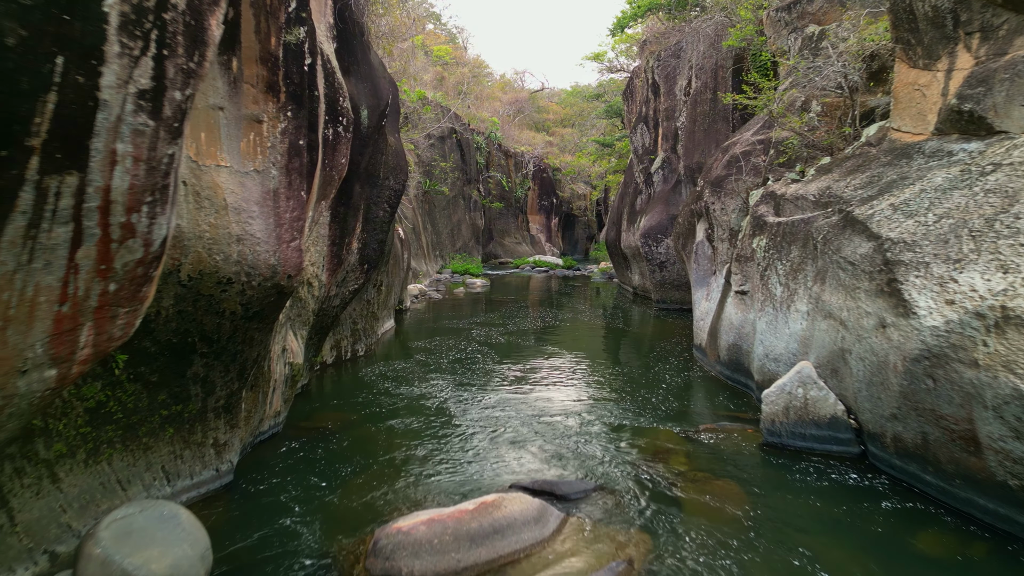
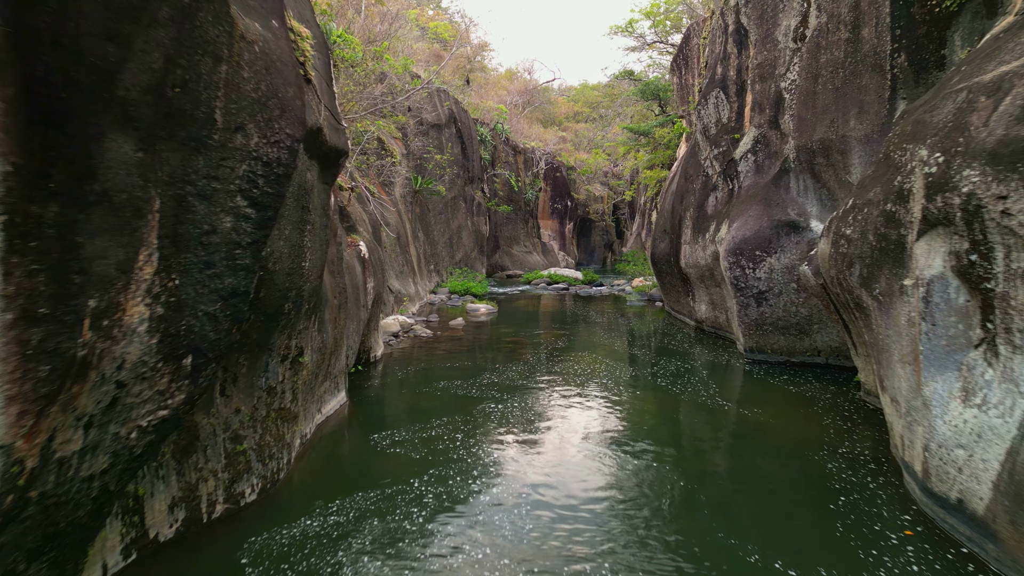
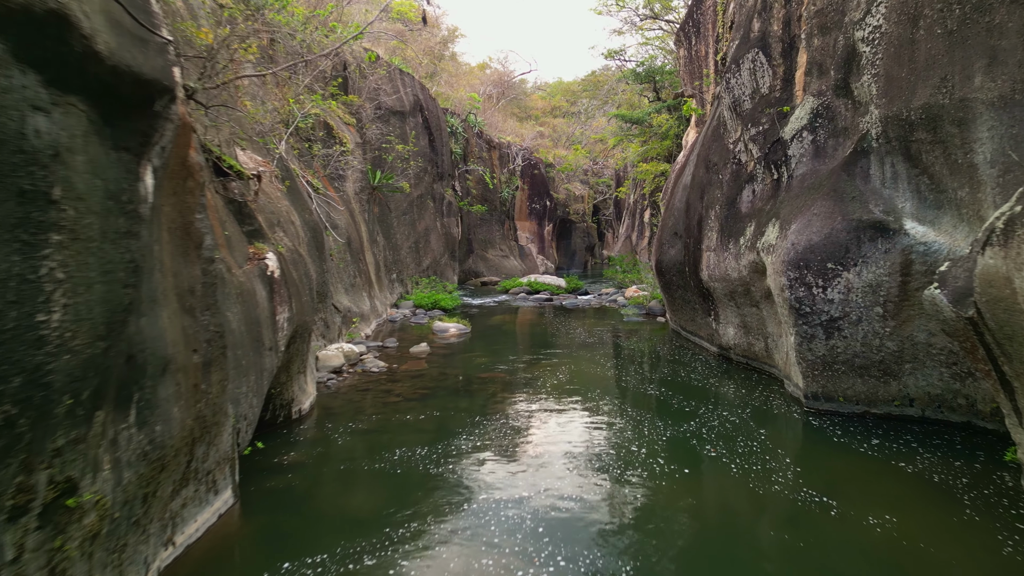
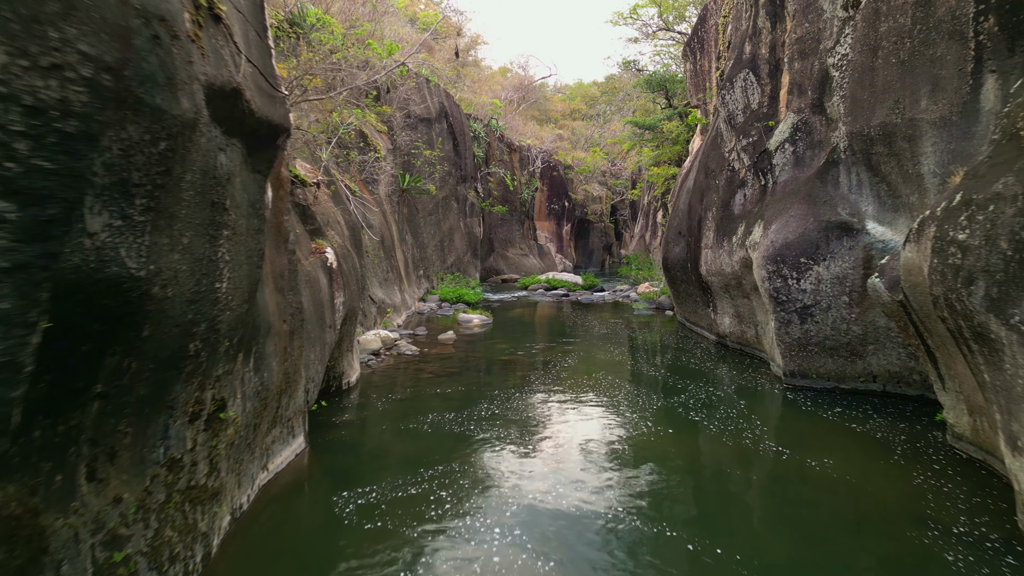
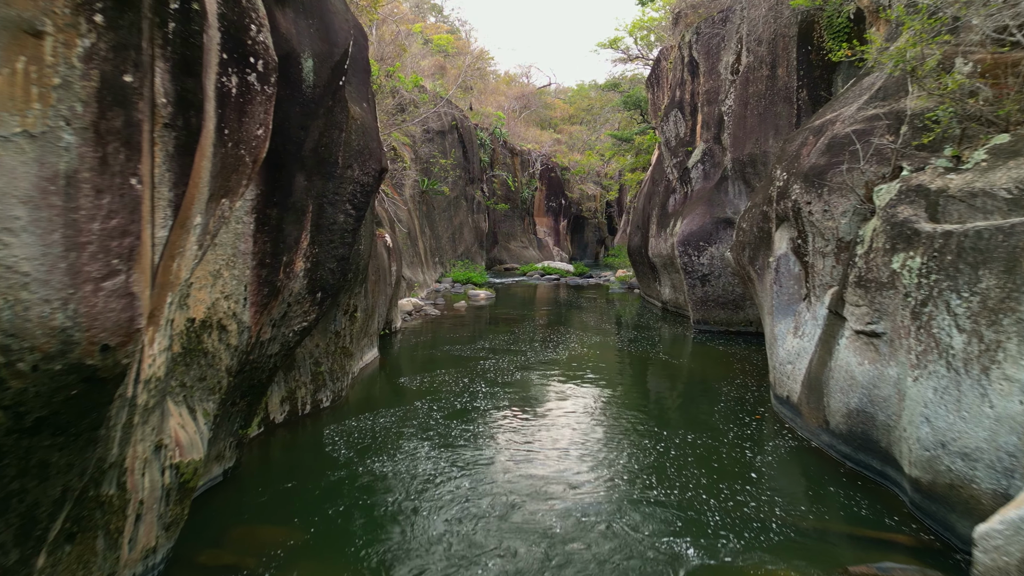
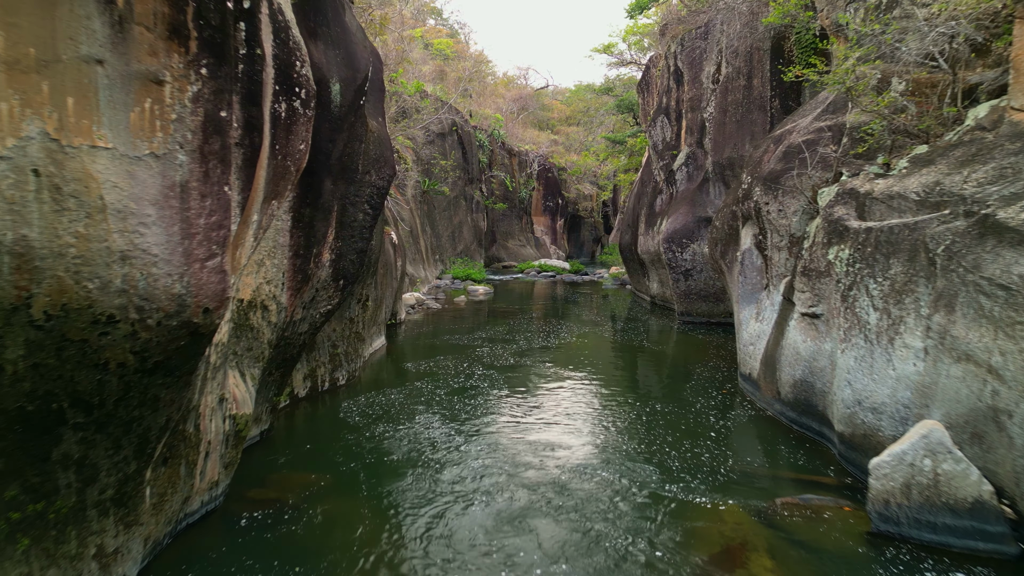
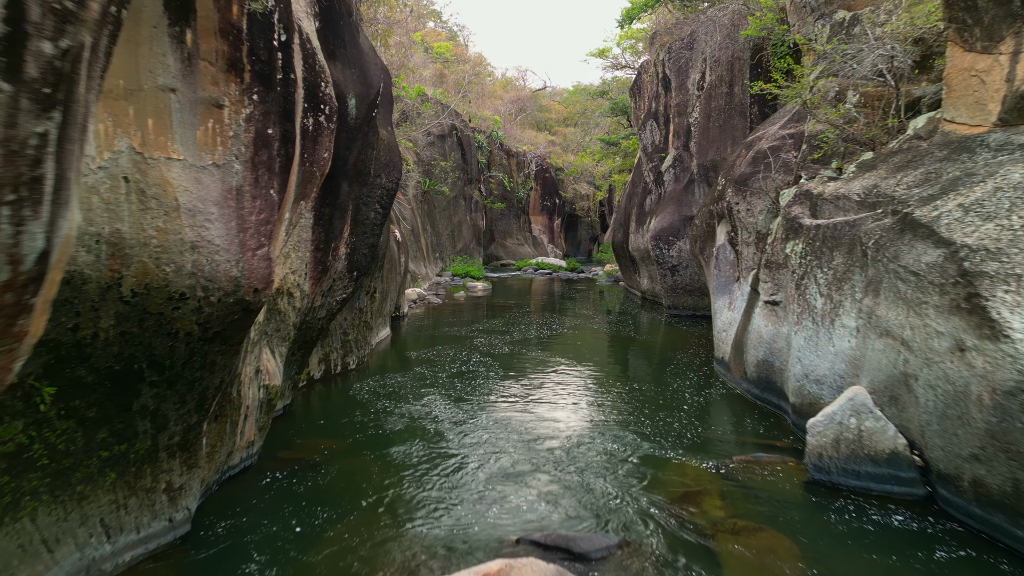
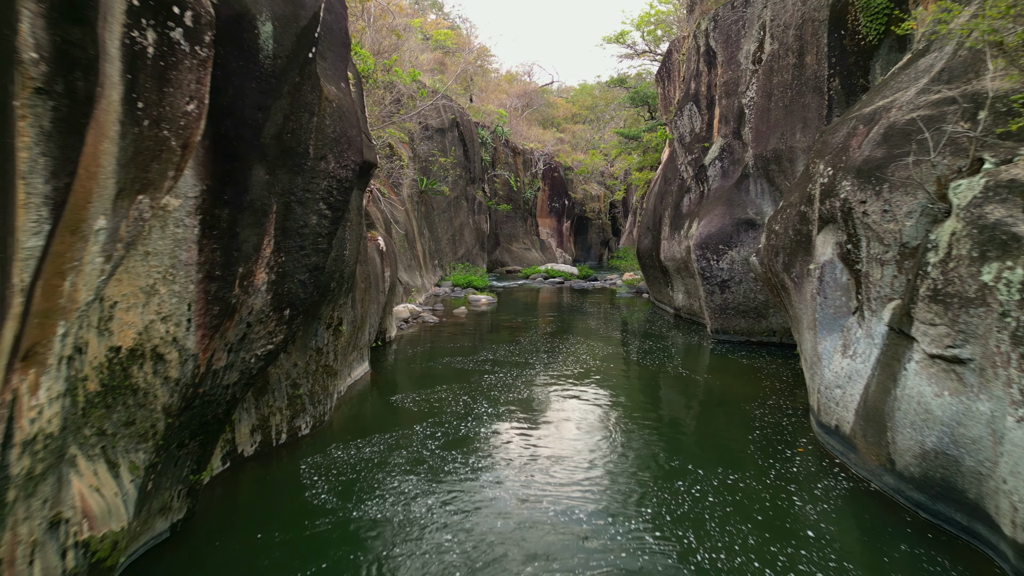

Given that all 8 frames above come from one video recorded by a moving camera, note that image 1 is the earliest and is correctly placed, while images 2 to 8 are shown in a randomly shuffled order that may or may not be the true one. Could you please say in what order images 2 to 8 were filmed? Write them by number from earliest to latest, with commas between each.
7, 6, 5, 8, 2, 4, 3
